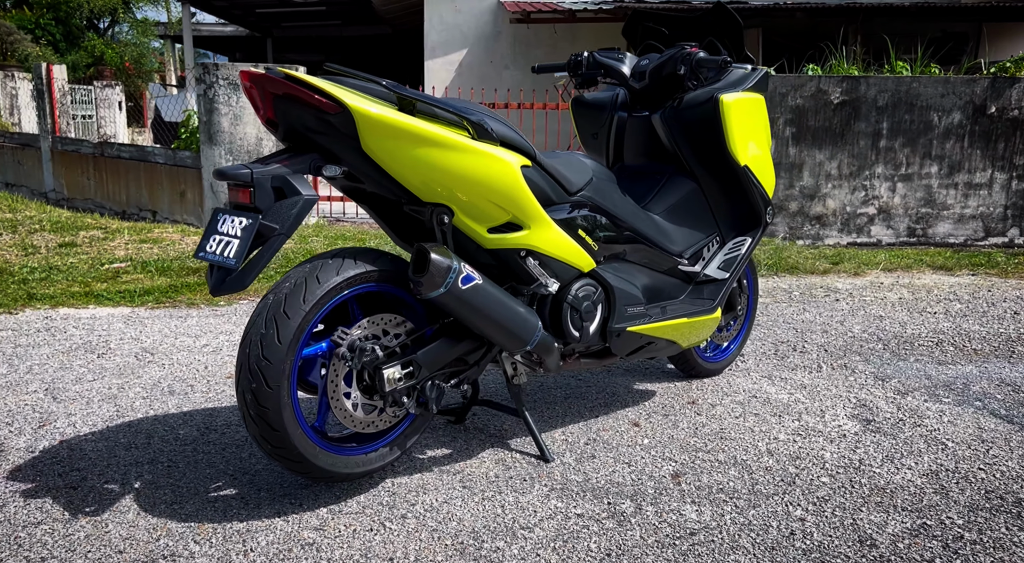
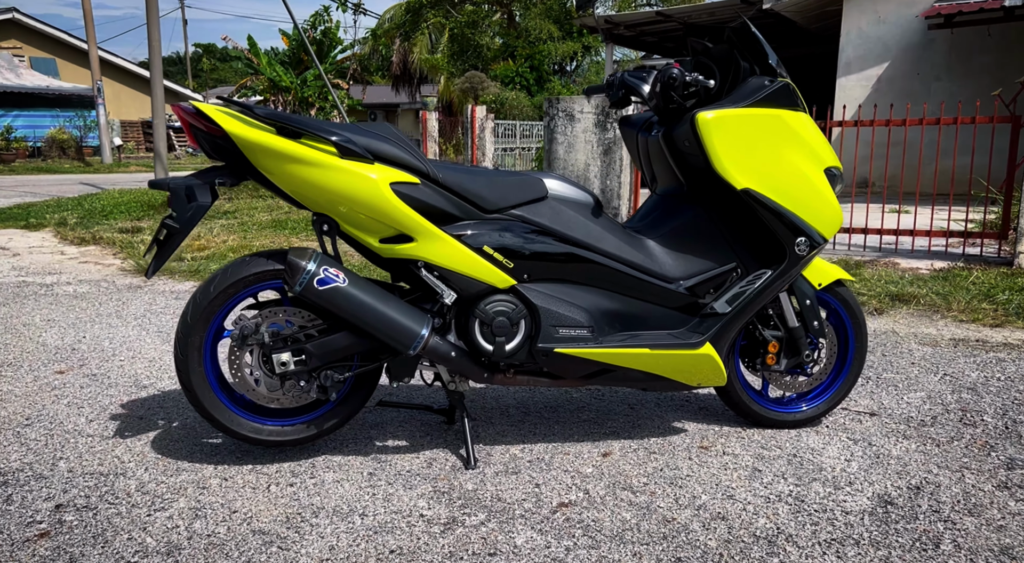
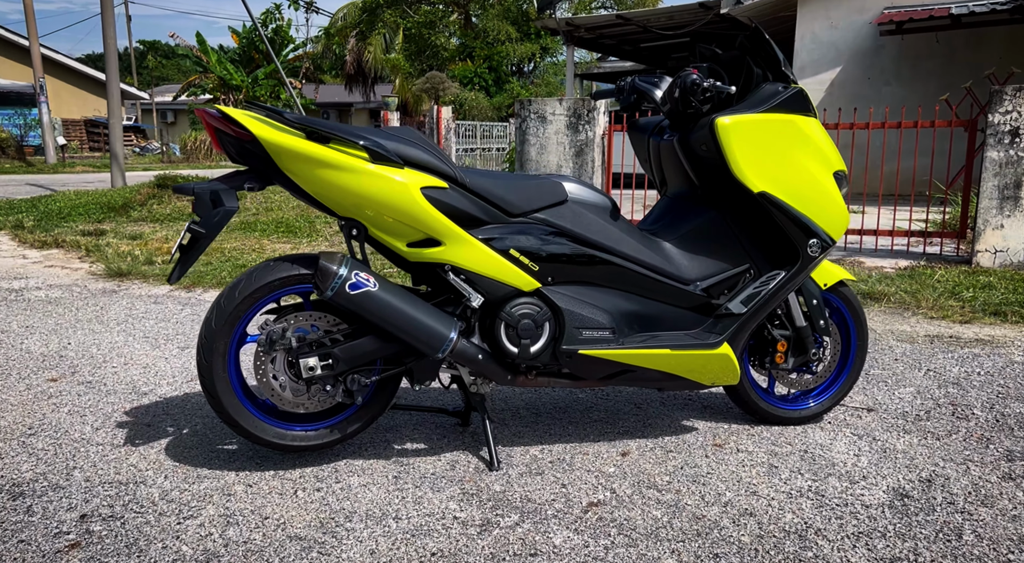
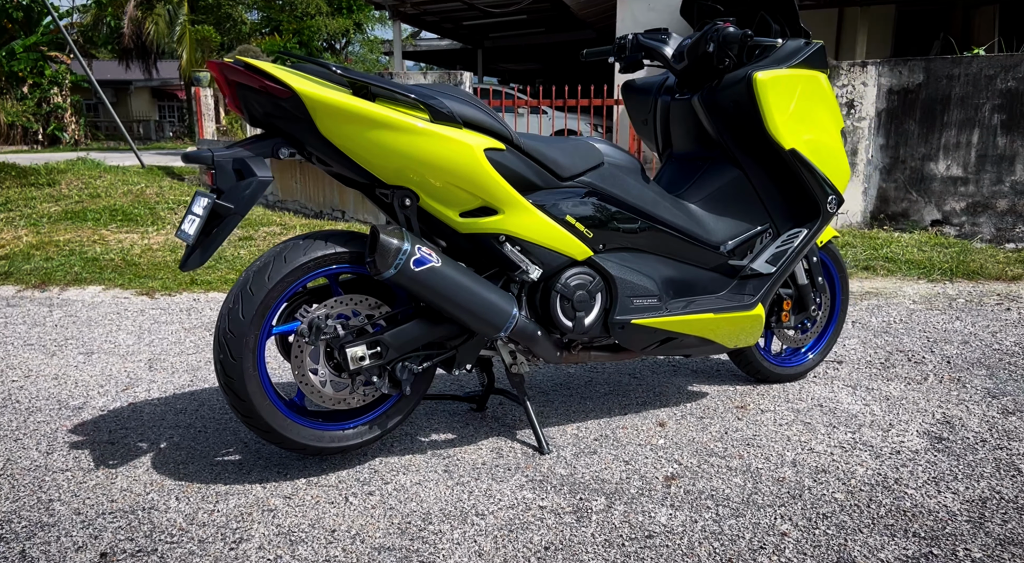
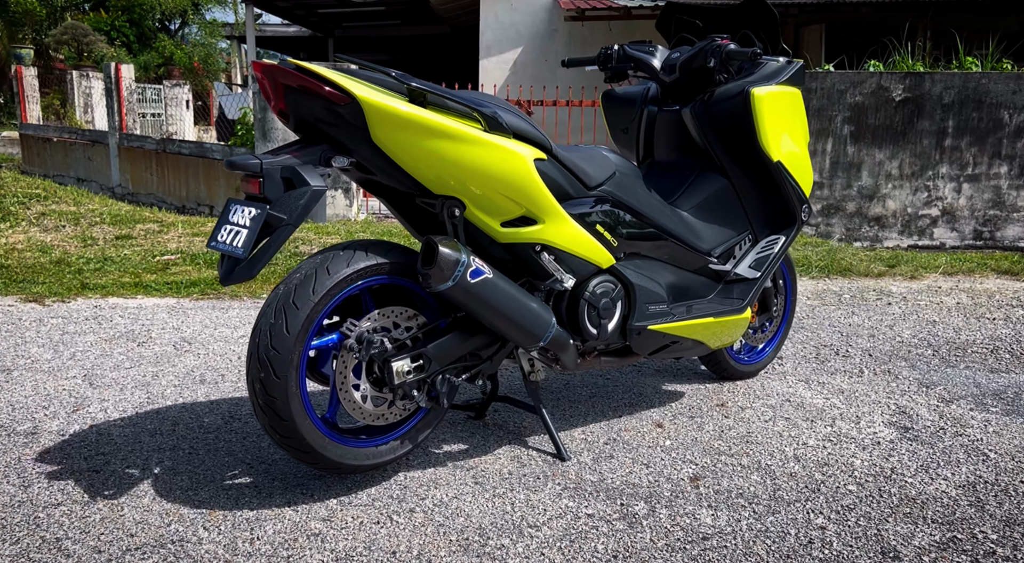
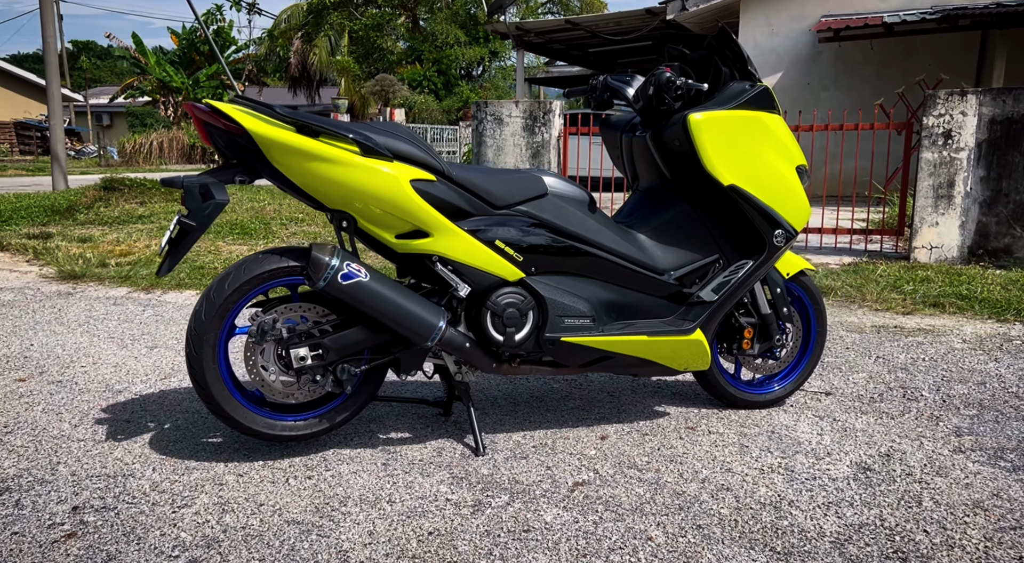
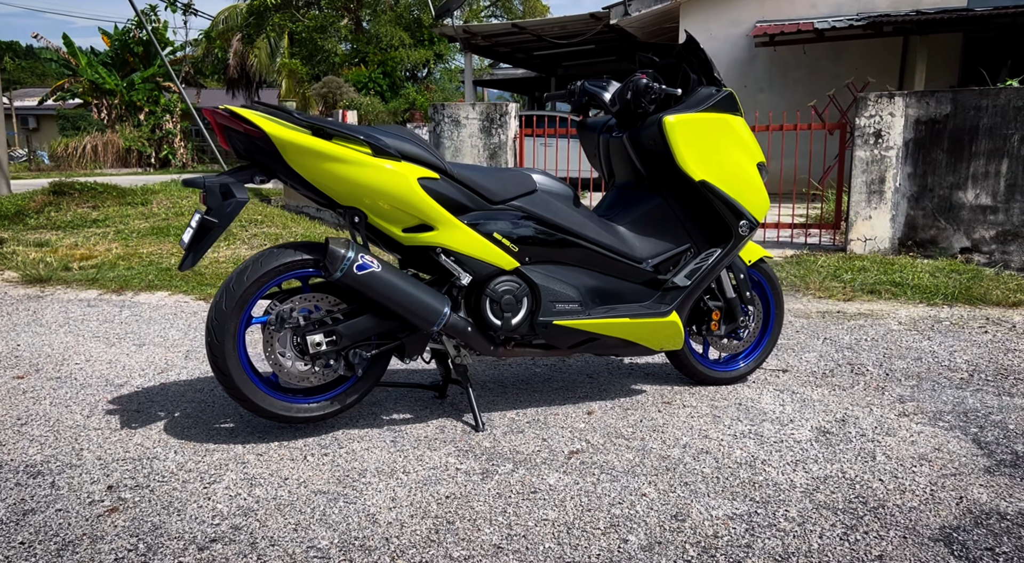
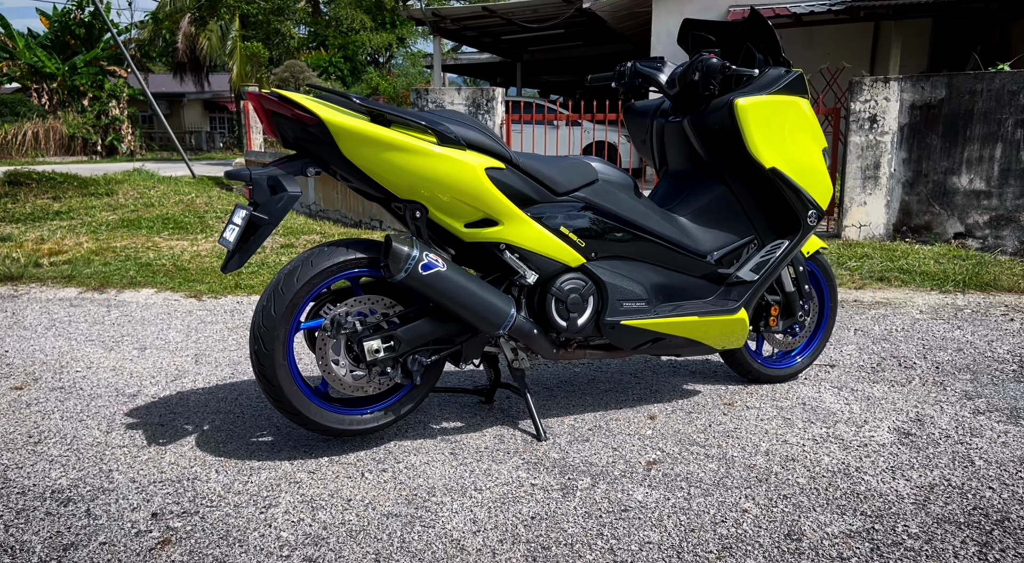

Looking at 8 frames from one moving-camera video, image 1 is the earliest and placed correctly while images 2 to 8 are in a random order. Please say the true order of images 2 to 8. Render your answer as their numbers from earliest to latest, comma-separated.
5, 4, 8, 7, 6, 3, 2
